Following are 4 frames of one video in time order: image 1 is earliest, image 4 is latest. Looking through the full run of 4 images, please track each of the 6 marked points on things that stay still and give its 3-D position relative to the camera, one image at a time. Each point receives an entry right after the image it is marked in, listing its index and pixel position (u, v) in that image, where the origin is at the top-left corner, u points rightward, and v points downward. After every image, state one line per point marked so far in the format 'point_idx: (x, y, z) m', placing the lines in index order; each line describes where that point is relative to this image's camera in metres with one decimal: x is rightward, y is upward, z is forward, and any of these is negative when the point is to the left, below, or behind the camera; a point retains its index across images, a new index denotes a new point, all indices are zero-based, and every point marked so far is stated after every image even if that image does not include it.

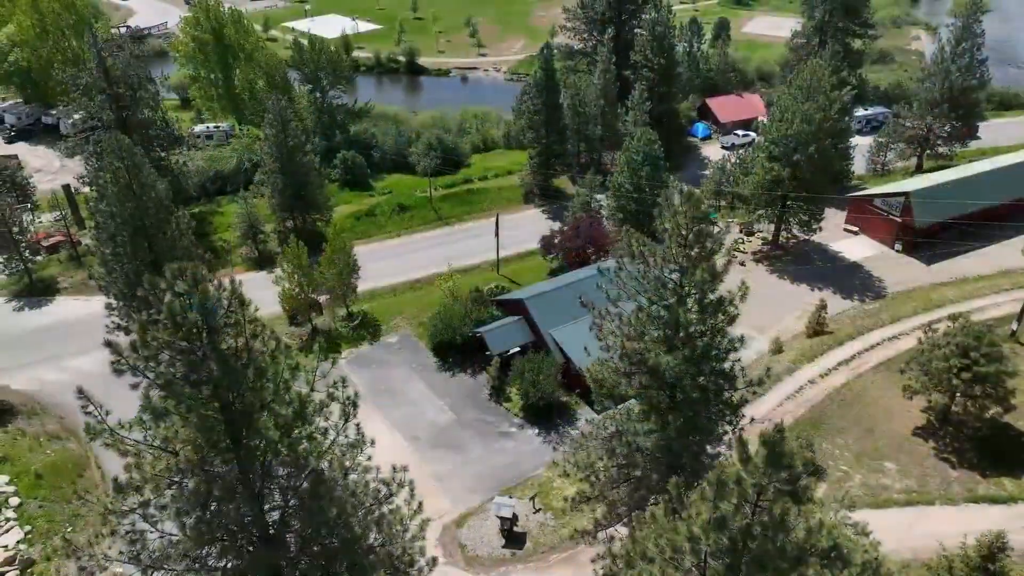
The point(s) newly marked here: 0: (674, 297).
0: (+4.0, -0.4, +18.0) m
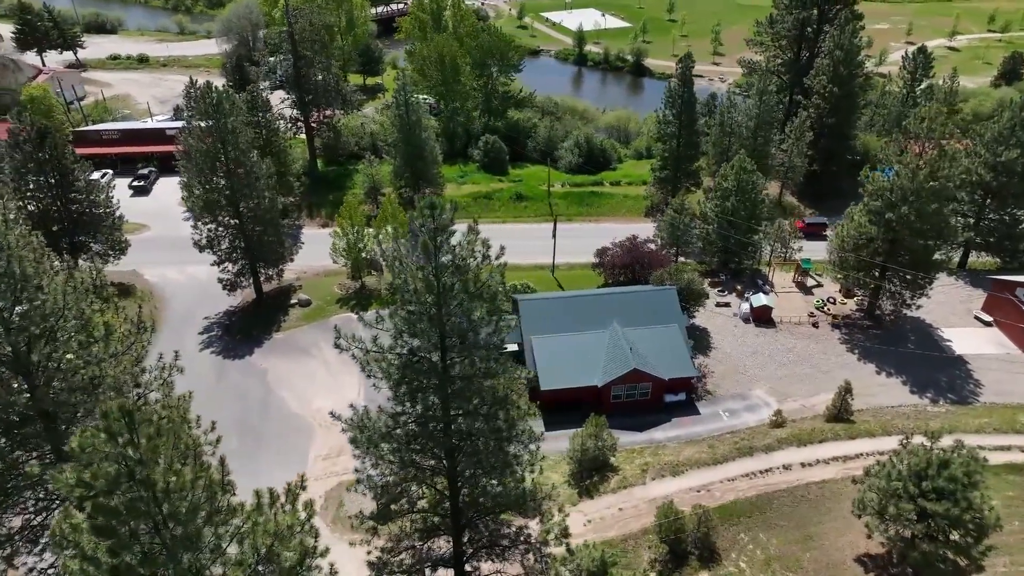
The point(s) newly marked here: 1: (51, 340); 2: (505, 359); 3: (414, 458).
0: (-2.4, -0.6, +17.8) m
1: (-12.1, -1.3, +18.1) m
2: (-0.3, -1.9, +19.2) m
3: (-2.7, -4.7, +19.3) m
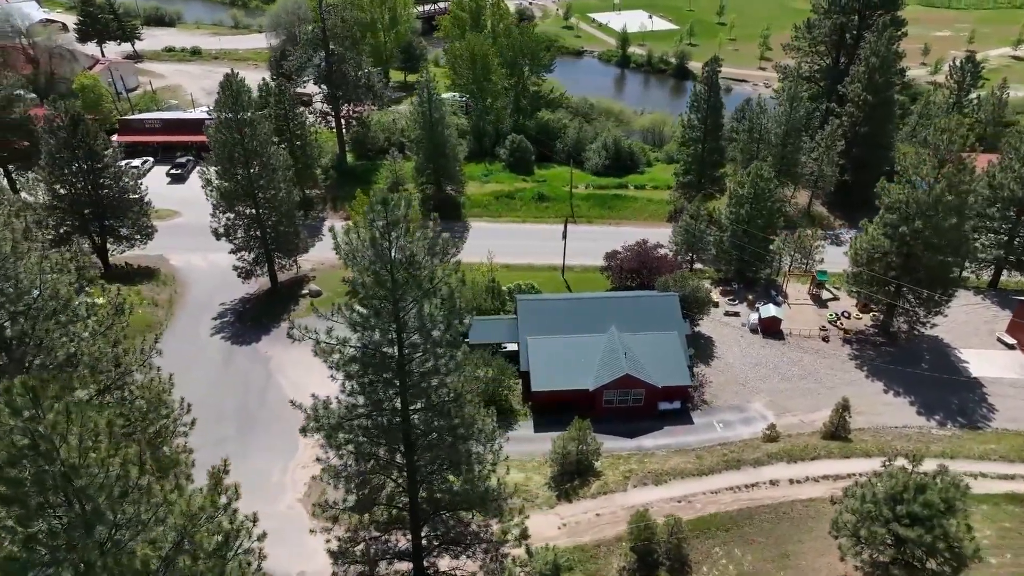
0: (-3.6, -0.5, +18.0) m
1: (-13.3, -0.8, +19.0) m
2: (-1.4, -1.9, +19.3) m
3: (-4.0, -4.6, +19.5) m
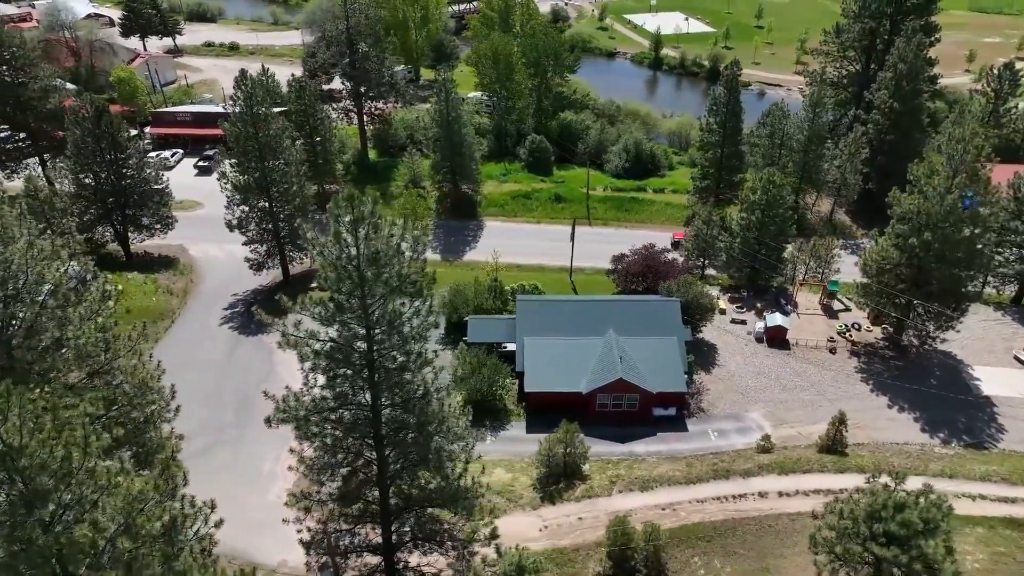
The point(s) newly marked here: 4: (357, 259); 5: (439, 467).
0: (-4.5, -0.3, +18.2) m
1: (-14.1, -0.4, +19.7) m
2: (-2.3, -1.8, +19.4) m
3: (-4.9, -4.4, +19.8) m
4: (-3.9, +0.7, +18.1) m
5: (-2.1, -5.2, +20.0) m
